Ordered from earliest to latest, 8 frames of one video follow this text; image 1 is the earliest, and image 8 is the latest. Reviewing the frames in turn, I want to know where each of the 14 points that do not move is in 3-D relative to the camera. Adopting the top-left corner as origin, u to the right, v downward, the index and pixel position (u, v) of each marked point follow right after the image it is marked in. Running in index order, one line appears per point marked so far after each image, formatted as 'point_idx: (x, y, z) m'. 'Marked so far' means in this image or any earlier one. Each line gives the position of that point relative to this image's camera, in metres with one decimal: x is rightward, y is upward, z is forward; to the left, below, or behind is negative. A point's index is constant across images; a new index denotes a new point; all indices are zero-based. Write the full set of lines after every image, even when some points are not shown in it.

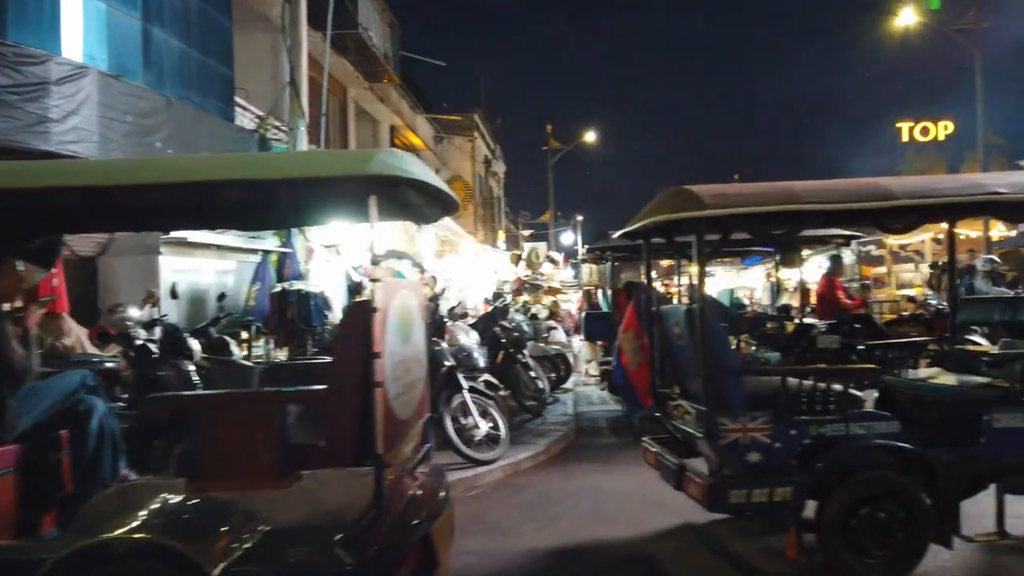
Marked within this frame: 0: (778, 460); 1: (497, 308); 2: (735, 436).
0: (+1.3, -0.9, +3.8) m
1: (-0.2, -0.2, +8.9) m
2: (+1.1, -0.7, +3.8) m
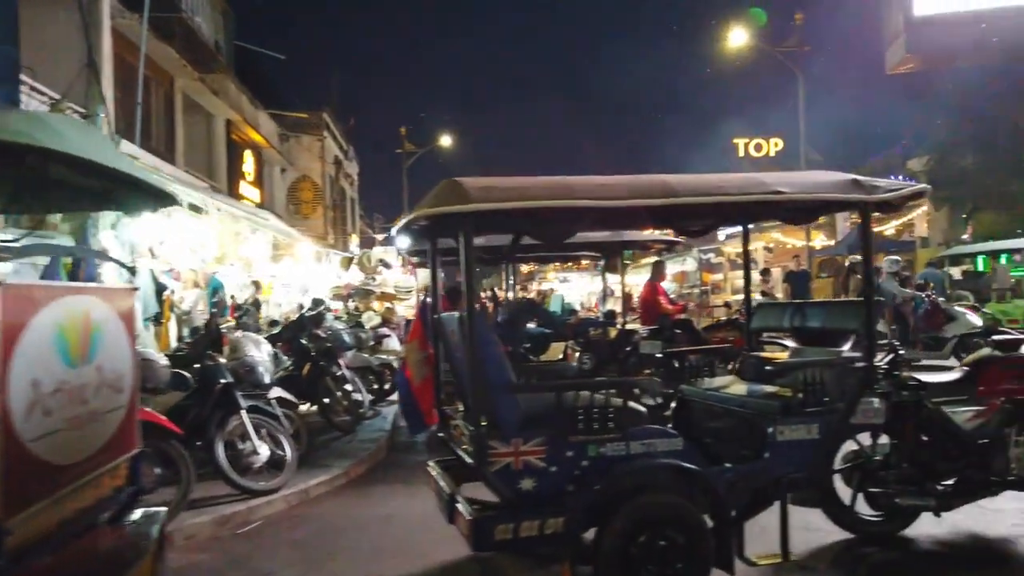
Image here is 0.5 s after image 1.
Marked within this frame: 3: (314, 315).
0: (+0.2, -0.9, +3.4) m
1: (-2.2, -0.3, +8.1) m
2: (0.0, -0.8, +3.3) m
3: (-2.1, -0.3, +8.1) m
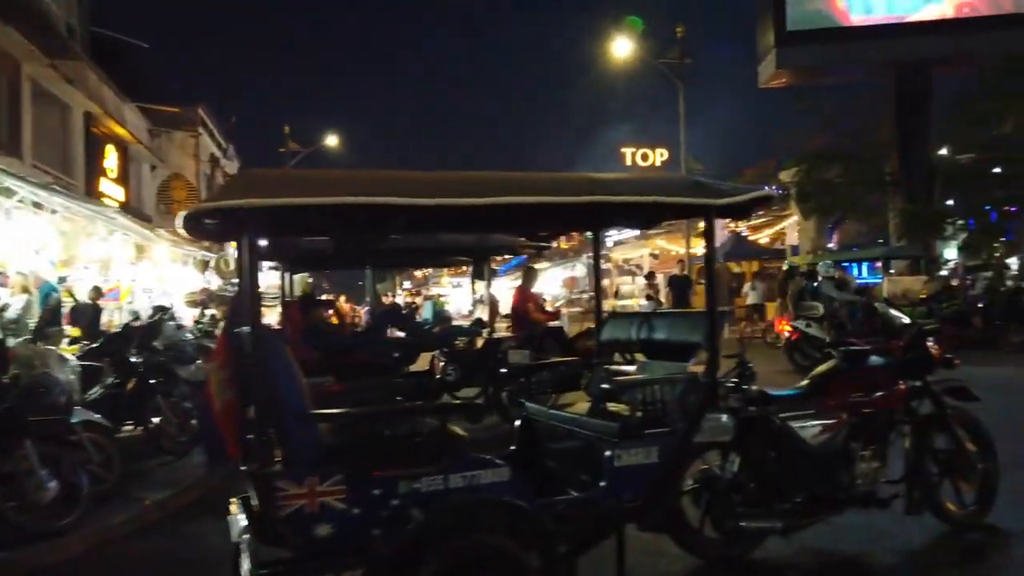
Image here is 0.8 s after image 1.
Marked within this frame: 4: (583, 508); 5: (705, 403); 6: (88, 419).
0: (-0.6, -0.9, +2.9) m
1: (-3.6, -0.4, +7.3) m
2: (-0.8, -0.8, +2.8) m
3: (-3.5, -0.4, +7.3) m
4: (+0.3, -0.9, +3.3) m
5: (+0.9, -0.5, +3.5) m
6: (-3.1, -1.0, +5.6) m
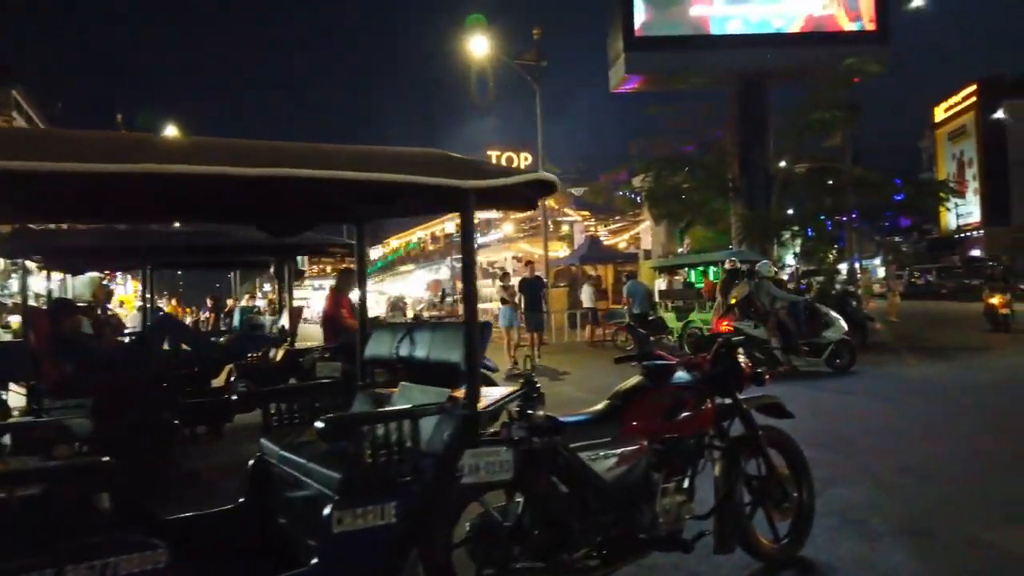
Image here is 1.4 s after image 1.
0: (-1.6, -0.9, +1.9) m
1: (-5.2, -0.4, +5.7) m
2: (-1.7, -0.8, +1.8) m
3: (-5.2, -0.4, +5.7) m
4: (-0.7, -1.0, +2.4) m
5: (-0.2, -0.6, +2.8) m
6: (-4.5, -1.0, +4.1) m
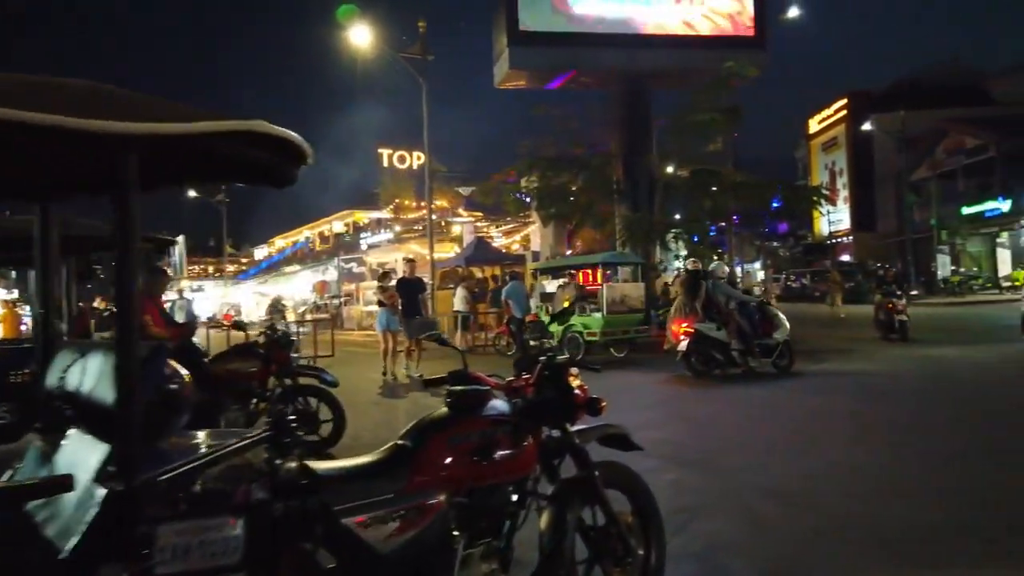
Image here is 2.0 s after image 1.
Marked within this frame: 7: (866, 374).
0: (-2.2, -1.0, +0.7) m
1: (-6.3, -0.4, +4.0) m
2: (-2.4, -0.8, +0.6) m
3: (-6.3, -0.4, +4.0) m
4: (-1.4, -1.0, +1.4) m
5: (-0.9, -0.6, +1.8) m
6: (-5.4, -1.0, +2.5) m
7: (+6.0, -1.5, +12.8) m
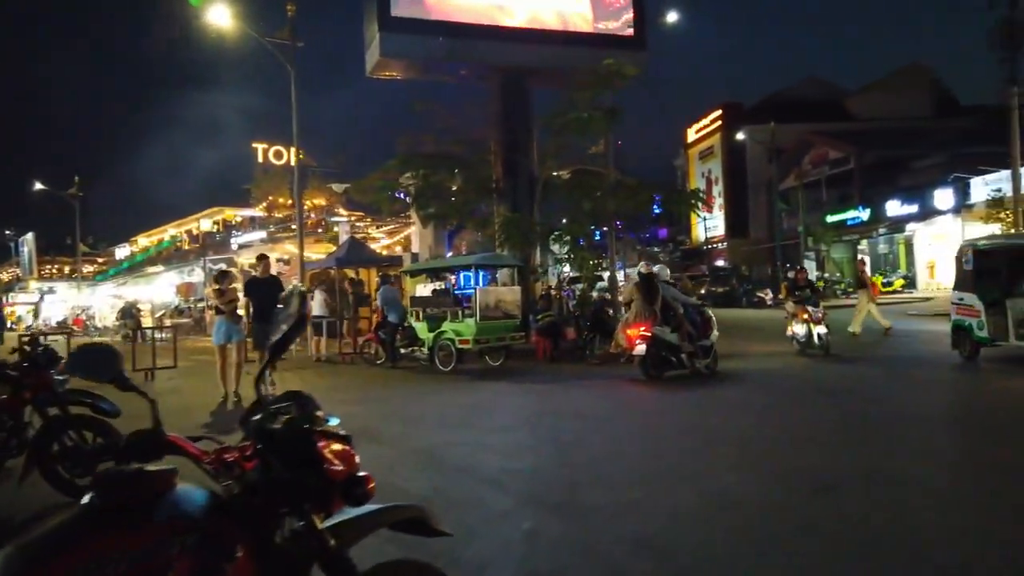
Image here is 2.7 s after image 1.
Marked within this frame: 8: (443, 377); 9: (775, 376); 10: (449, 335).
0: (-2.5, -1.0, -0.8) m
1: (-7.1, -0.4, +1.8) m
2: (-2.7, -0.8, -0.9) m
3: (-7.1, -0.4, +1.9) m
4: (-1.9, -1.0, -0.1) m
5: (-1.5, -0.6, +0.4) m
6: (-5.9, -1.0, +0.5) m
7: (+3.8, -1.5, +12.3) m
8: (-1.3, -1.7, +14.1) m
9: (+4.6, -1.5, +13.3) m
10: (-1.3, -1.0, +14.7) m
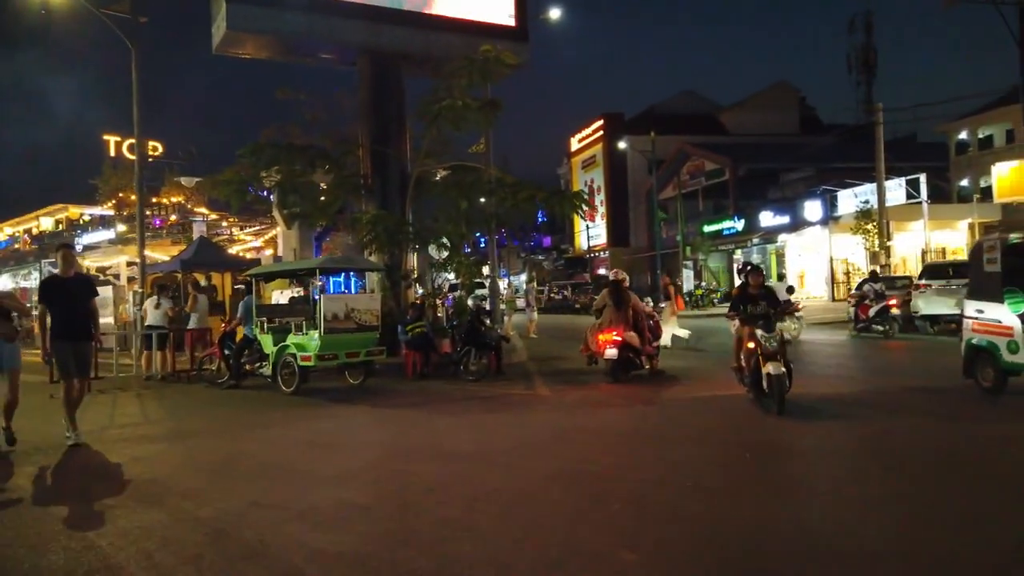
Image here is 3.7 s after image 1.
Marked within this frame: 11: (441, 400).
0: (-2.5, -0.9, -2.9) m
1: (-7.4, -0.4, -1.0) m
2: (-2.6, -0.8, -3.1) m
3: (-7.4, -0.3, -1.0) m
4: (-2.0, -0.9, -2.1) m
5: (-1.6, -0.6, -1.5) m
6: (-6.1, -0.9, -2.1) m
7: (+1.8, -1.7, +11.0) m
8: (-3.5, -1.8, +12.0) m
9: (+2.4, -1.7, +12.1) m
10: (-3.6, -1.1, +12.5) m
11: (-1.1, -1.7, +11.3) m
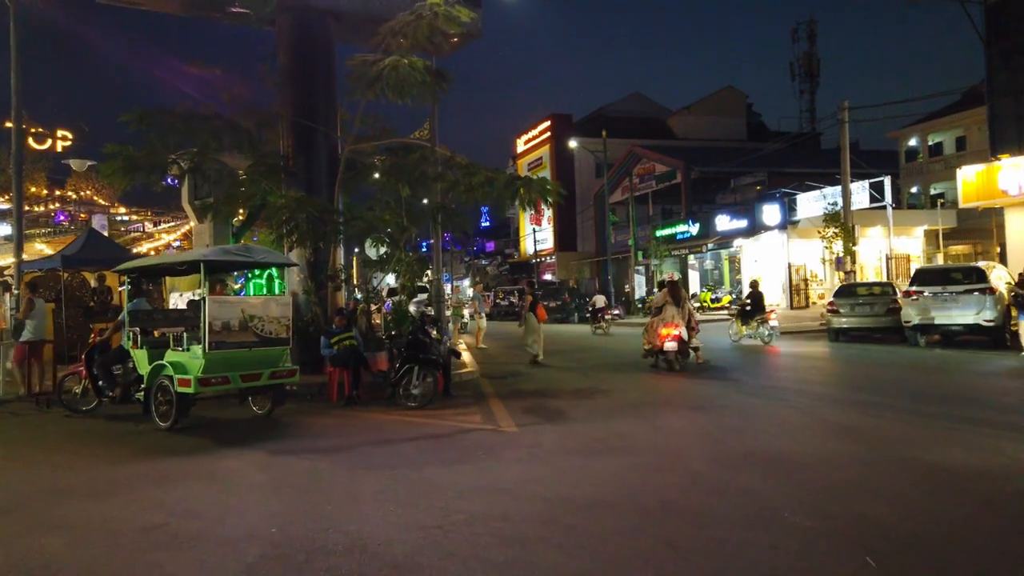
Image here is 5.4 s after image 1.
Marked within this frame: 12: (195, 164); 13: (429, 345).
0: (-1.9, -0.8, -5.9) m
1: (-6.9, -0.2, -4.4) m
2: (-2.0, -0.7, -6.1) m
3: (-6.9, -0.2, -4.3) m
4: (-1.4, -0.8, -5.0) m
5: (-1.1, -0.5, -4.4) m
6: (-5.5, -0.8, -5.4) m
7: (+1.3, -1.7, +8.3) m
8: (-4.1, -1.8, +8.8) m
9: (+1.8, -1.7, +9.4) m
10: (-4.2, -1.1, +9.4) m
11: (-1.5, -1.7, +8.3) m
12: (-6.3, +2.4, +14.7) m
13: (-1.3, -0.8, +11.5) m
